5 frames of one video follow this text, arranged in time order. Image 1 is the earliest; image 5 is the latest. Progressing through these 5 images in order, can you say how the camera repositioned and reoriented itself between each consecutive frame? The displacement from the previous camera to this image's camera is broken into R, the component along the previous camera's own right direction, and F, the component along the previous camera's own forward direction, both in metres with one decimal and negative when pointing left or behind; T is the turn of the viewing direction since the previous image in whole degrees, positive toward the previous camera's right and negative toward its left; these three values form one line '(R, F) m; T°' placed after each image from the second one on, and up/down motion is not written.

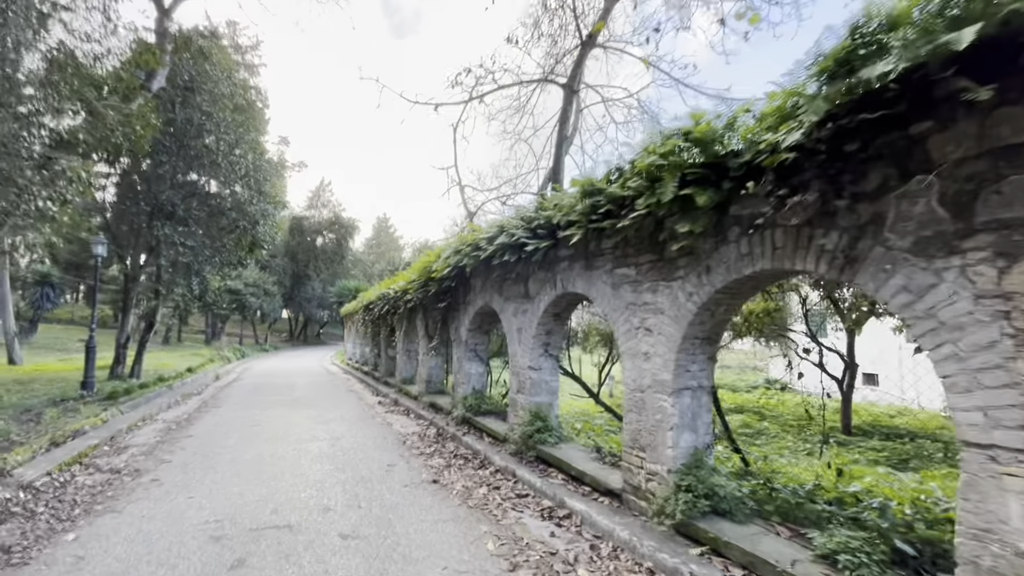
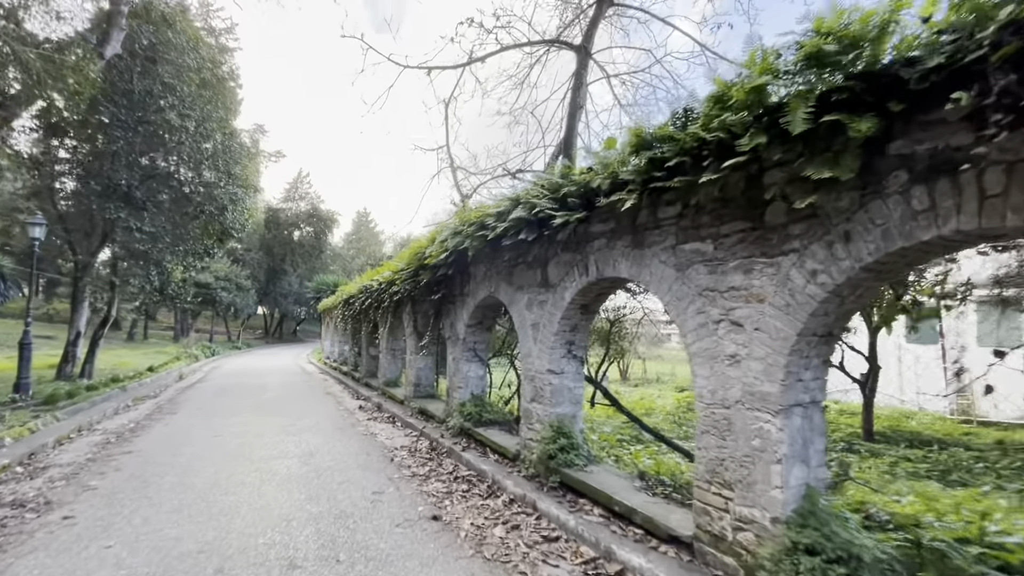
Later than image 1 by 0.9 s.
(-0.4, +1.2) m; +2°
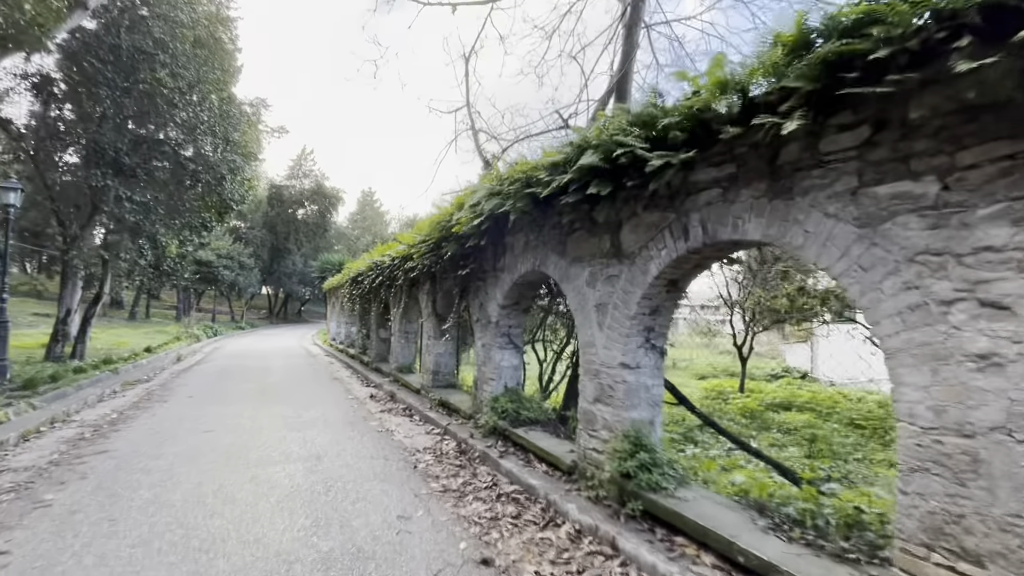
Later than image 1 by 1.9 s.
(-0.5, +1.1) m; 0°
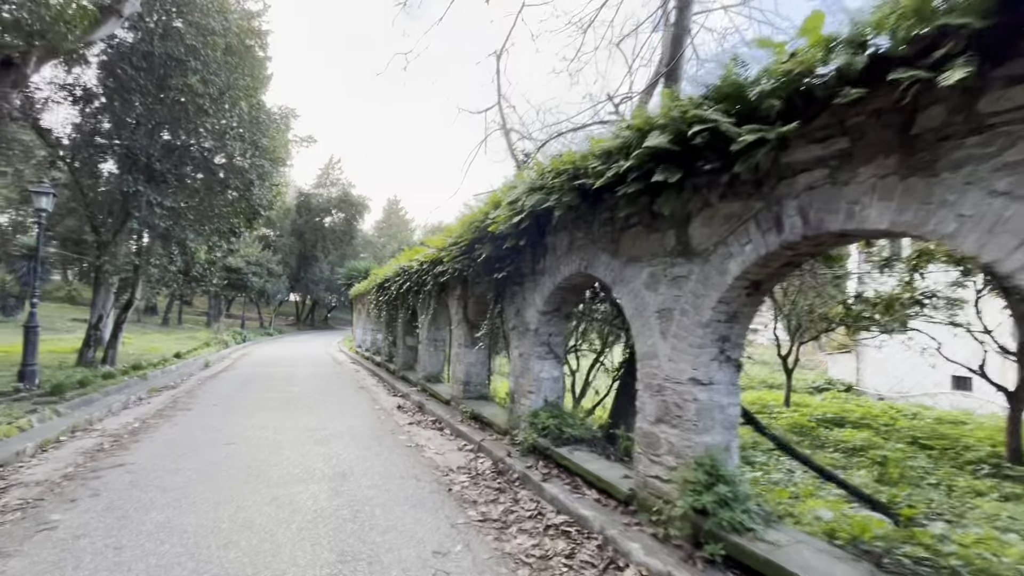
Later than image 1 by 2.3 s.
(-0.2, +0.5) m; -3°
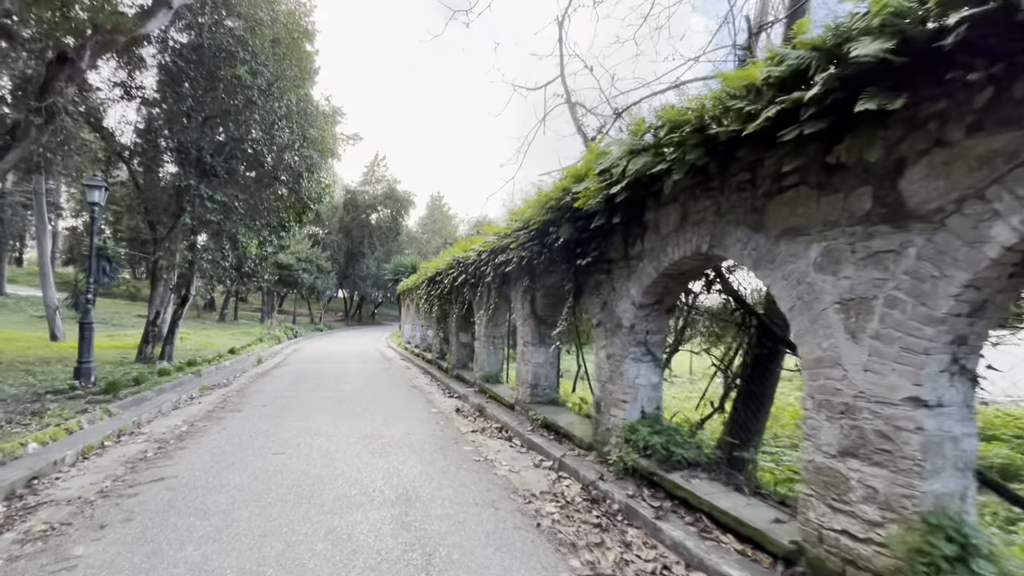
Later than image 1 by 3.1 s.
(-0.5, +0.9) m; -5°
